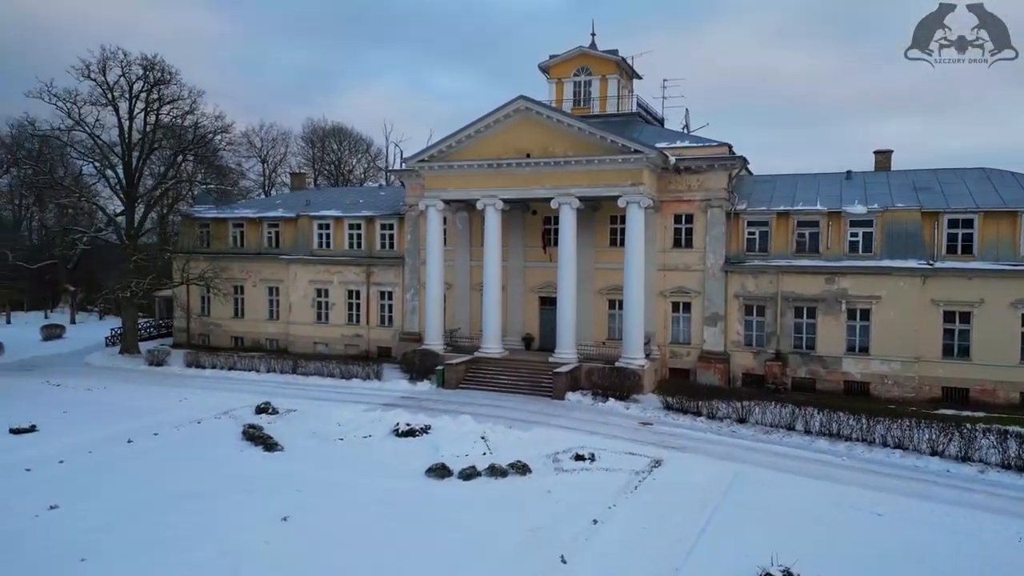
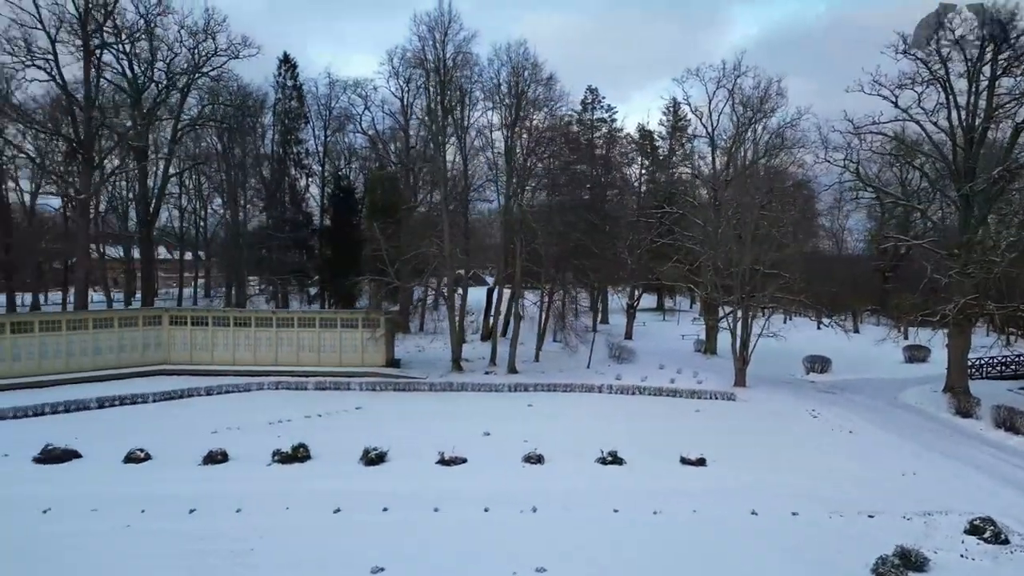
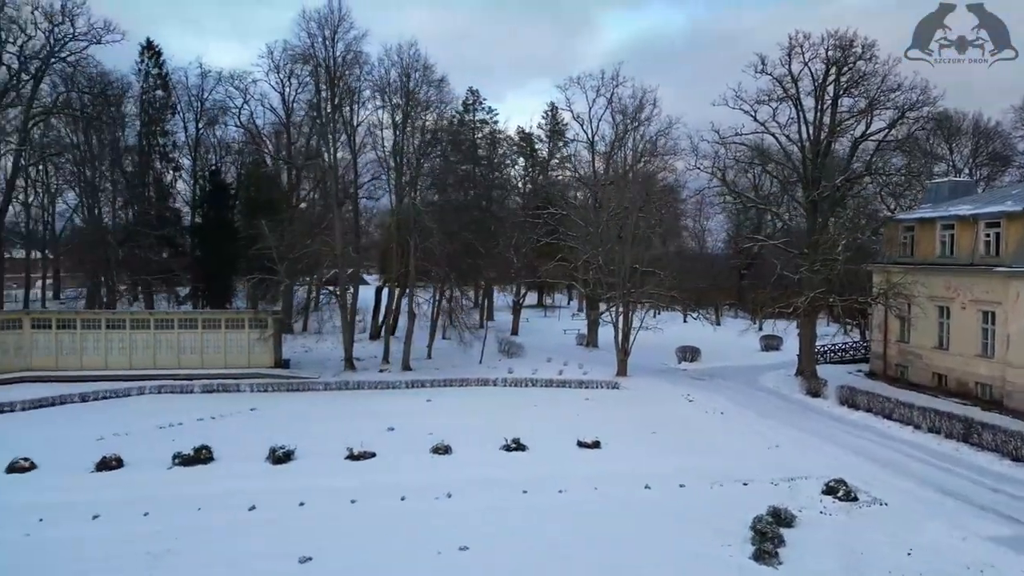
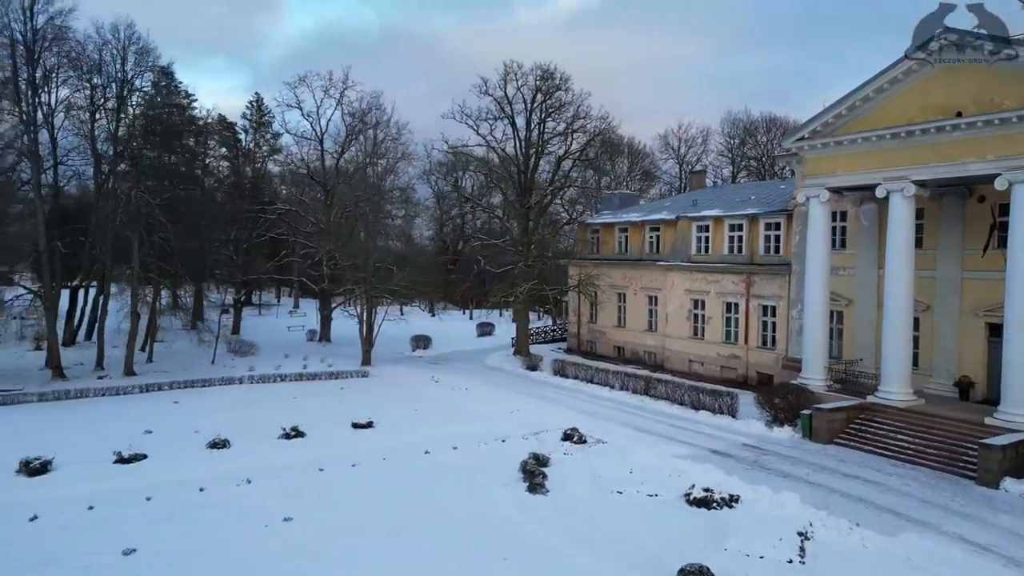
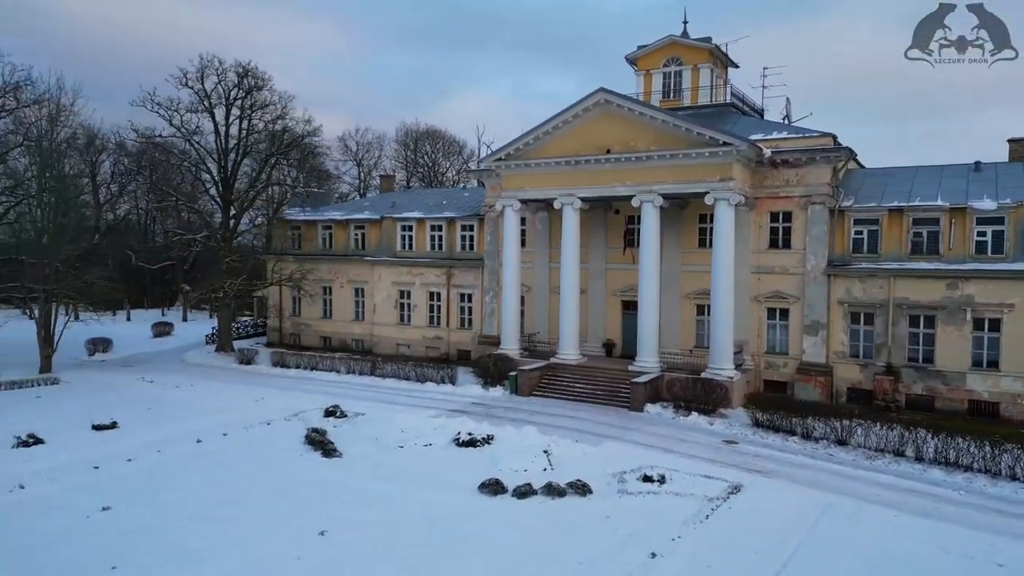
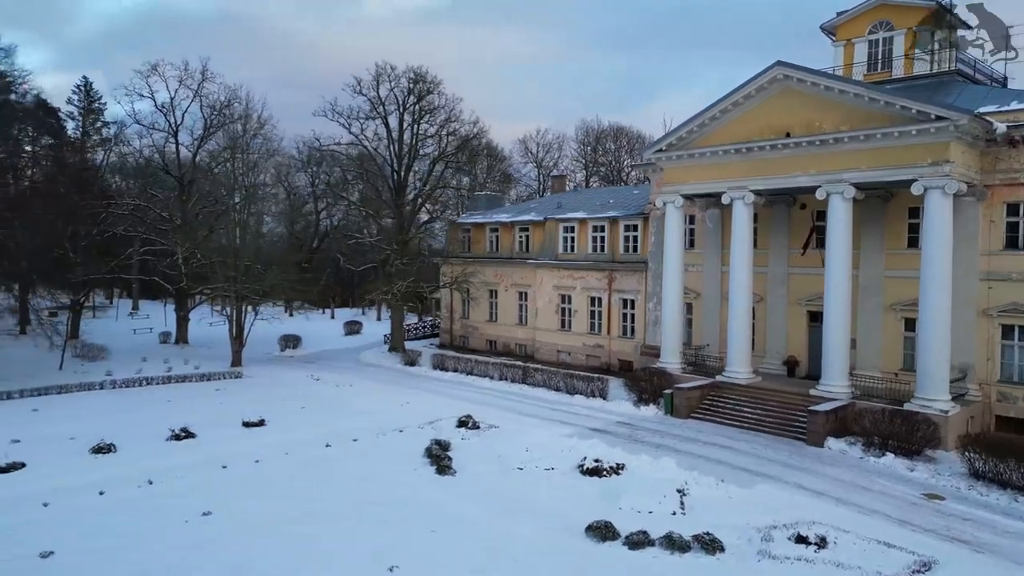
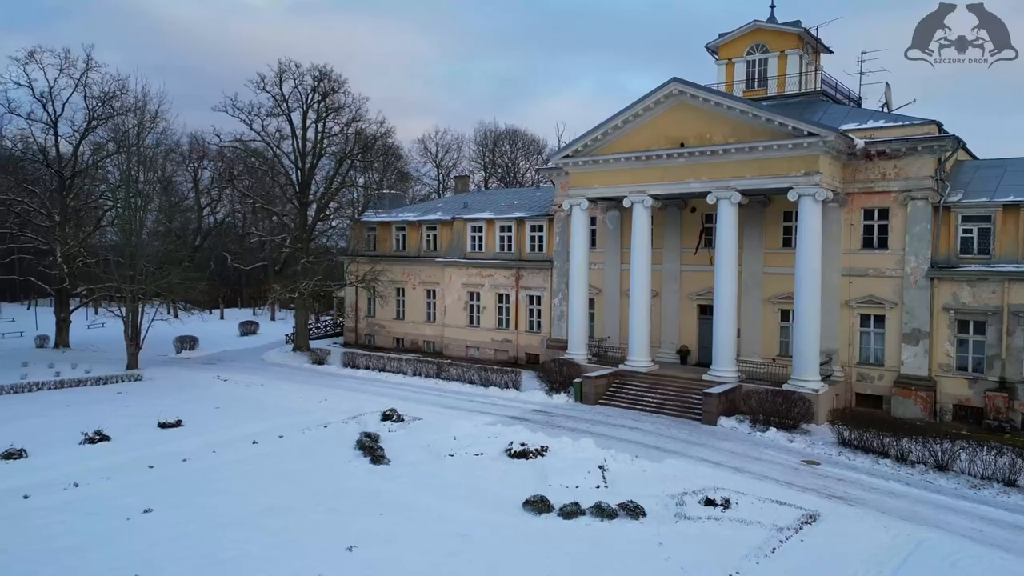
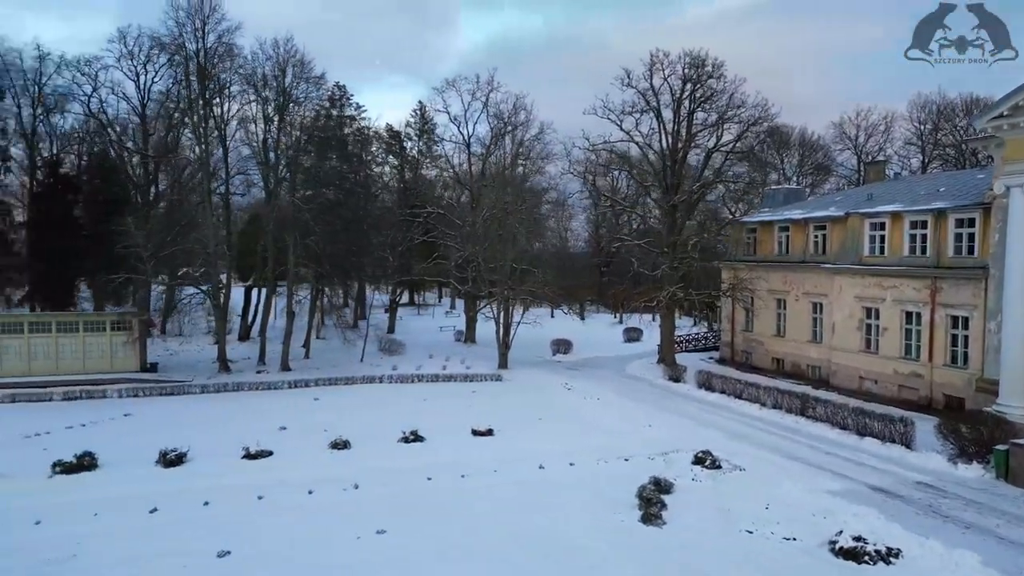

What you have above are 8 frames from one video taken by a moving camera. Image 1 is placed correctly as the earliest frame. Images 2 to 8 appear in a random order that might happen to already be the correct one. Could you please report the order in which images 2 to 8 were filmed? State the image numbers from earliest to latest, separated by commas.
5, 7, 6, 4, 8, 3, 2
